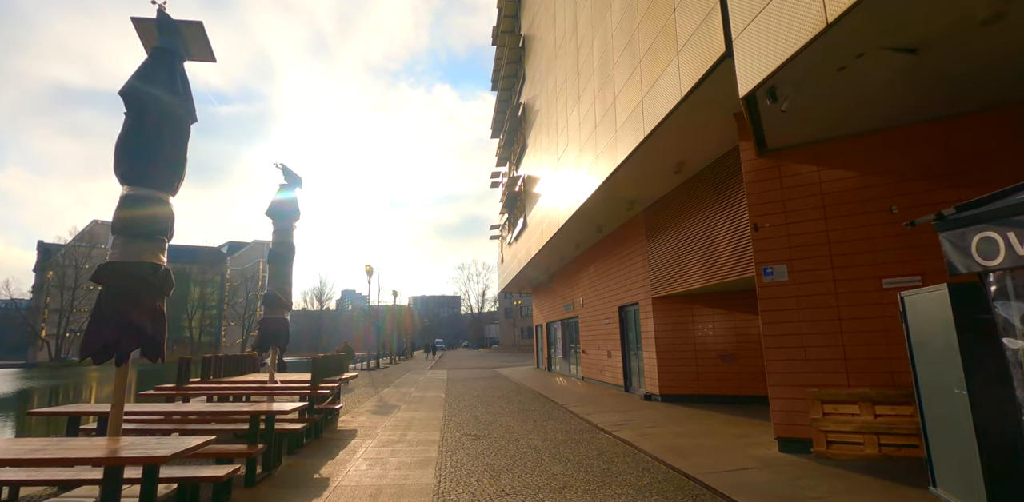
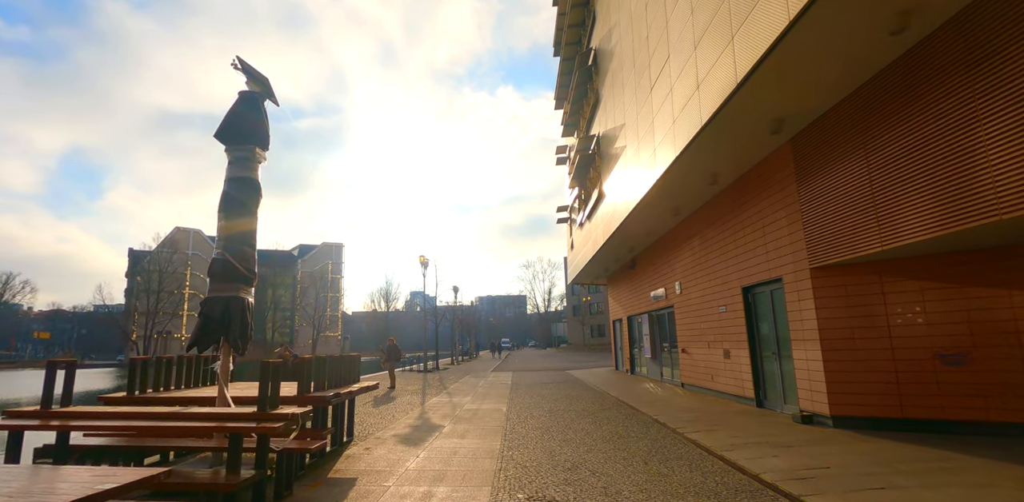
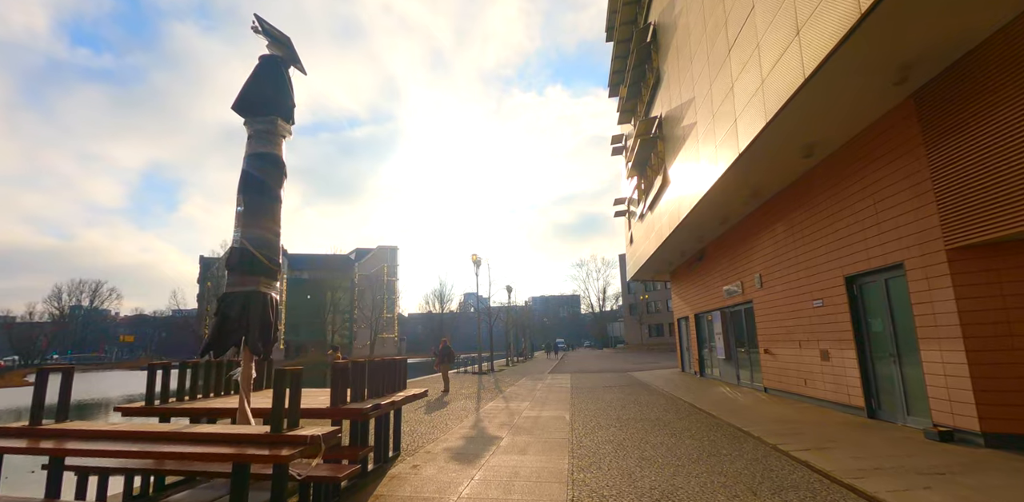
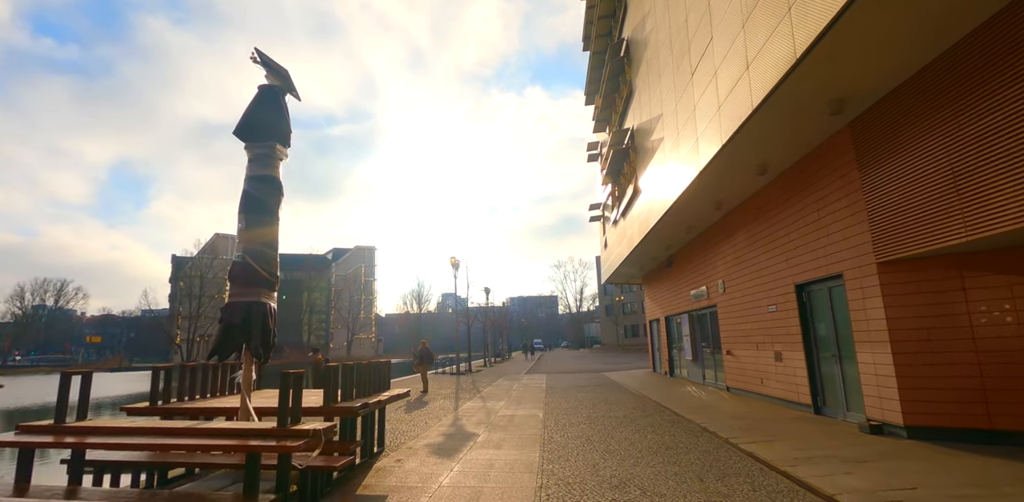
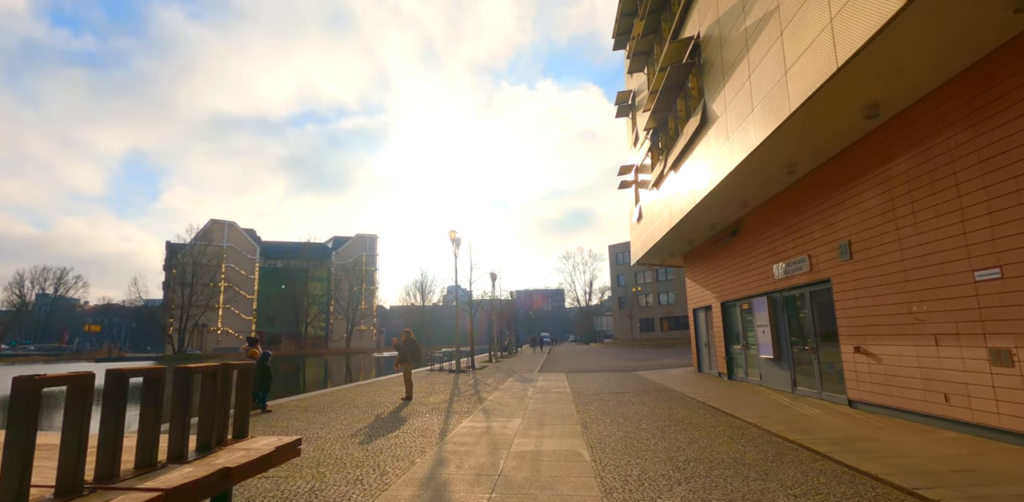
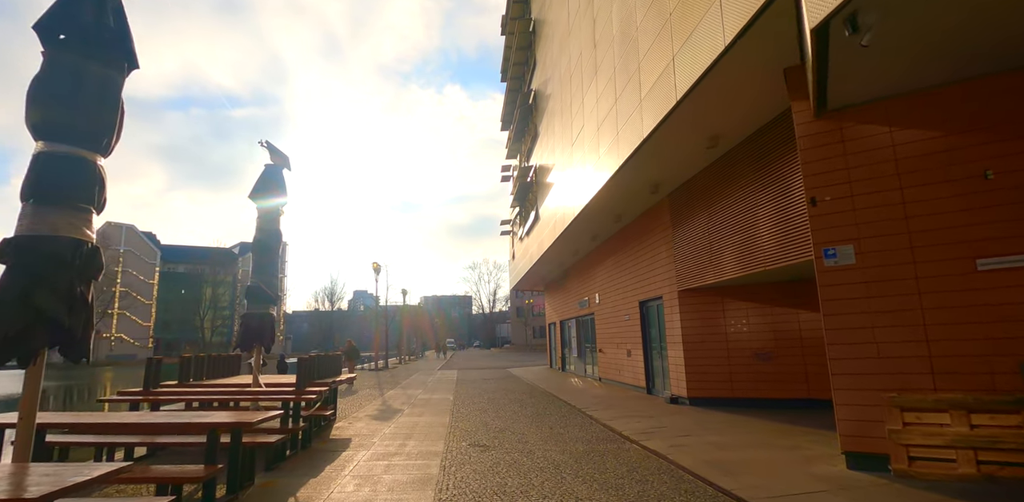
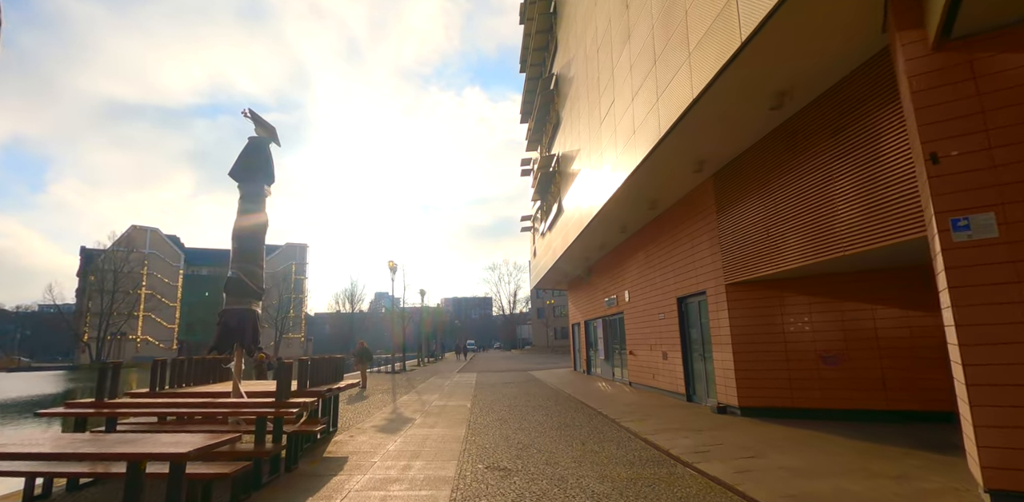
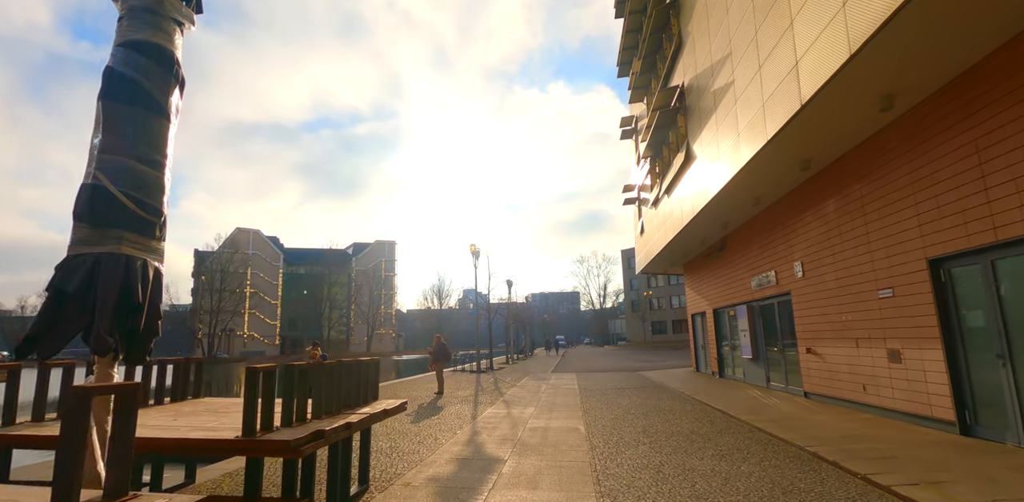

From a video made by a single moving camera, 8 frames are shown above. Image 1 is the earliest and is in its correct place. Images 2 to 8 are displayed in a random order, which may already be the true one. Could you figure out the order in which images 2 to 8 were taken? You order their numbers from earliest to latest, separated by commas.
6, 7, 2, 4, 3, 8, 5
